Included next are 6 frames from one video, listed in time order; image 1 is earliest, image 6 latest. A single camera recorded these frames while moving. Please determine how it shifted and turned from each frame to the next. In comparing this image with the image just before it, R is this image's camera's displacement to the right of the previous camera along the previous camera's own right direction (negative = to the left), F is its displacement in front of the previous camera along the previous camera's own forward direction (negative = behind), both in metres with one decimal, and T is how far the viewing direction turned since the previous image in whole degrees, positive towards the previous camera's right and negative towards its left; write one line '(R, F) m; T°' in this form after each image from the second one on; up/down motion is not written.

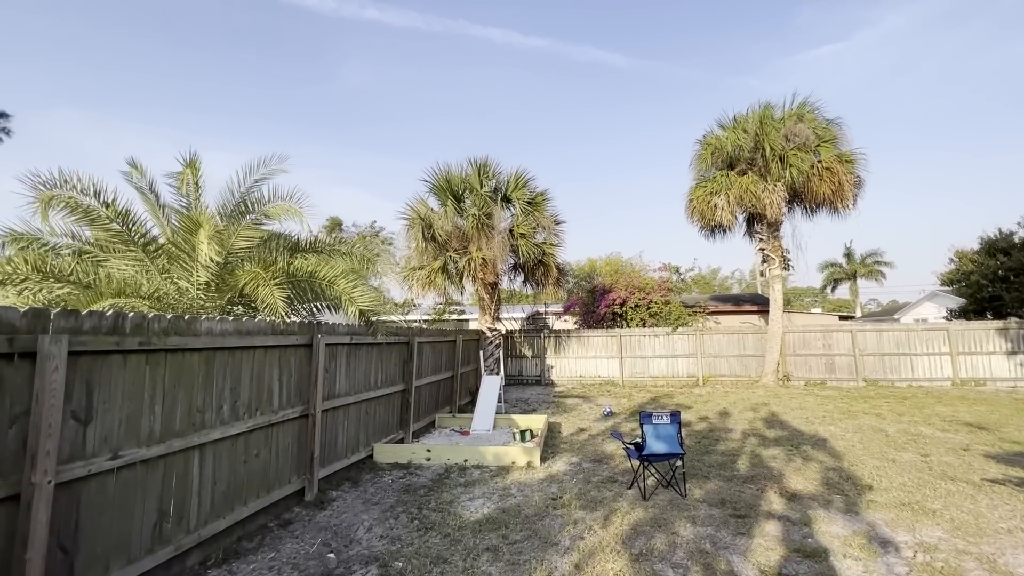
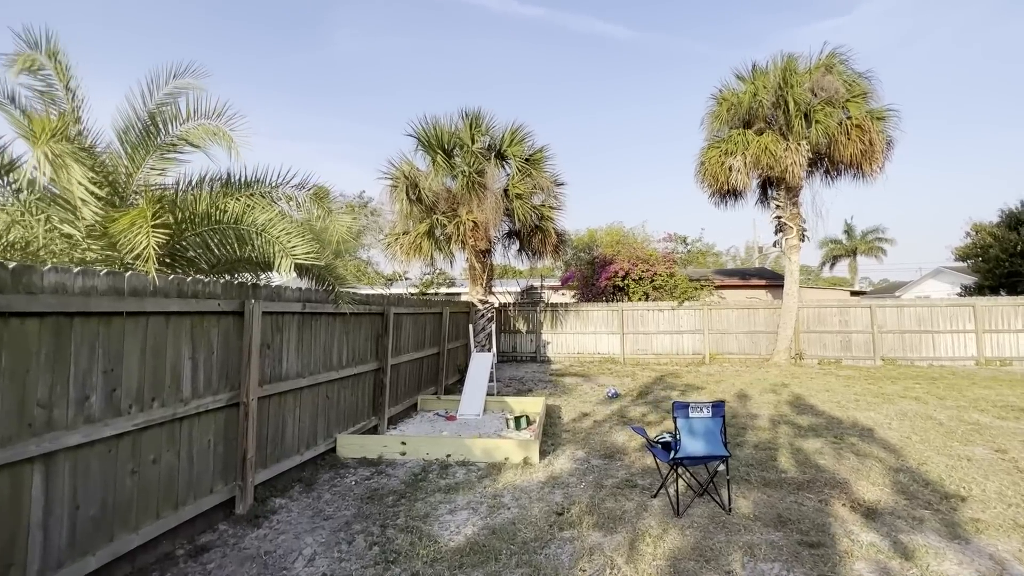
(0.0, +0.9) m; +1°
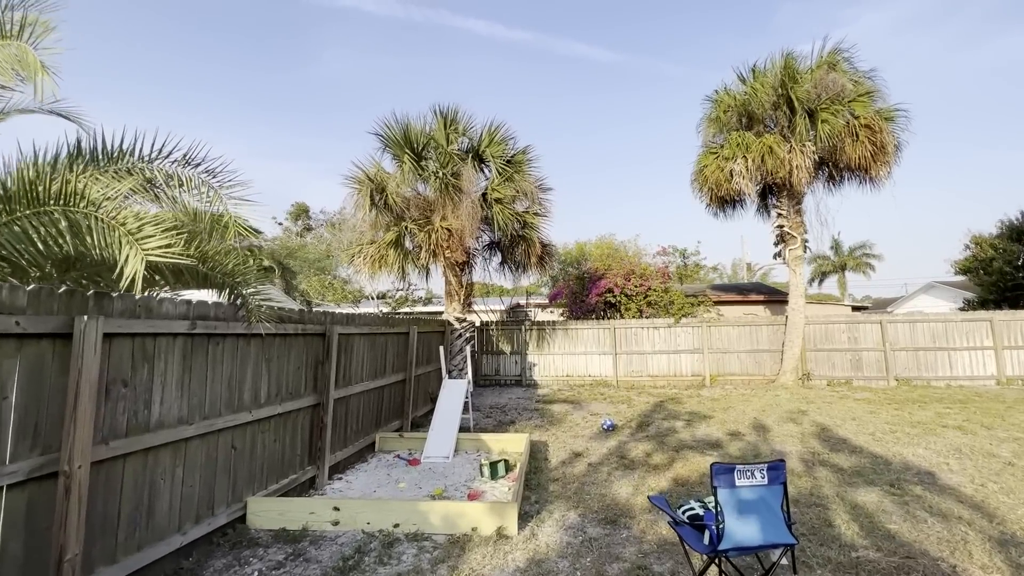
(+0.1, +0.9) m; +1°
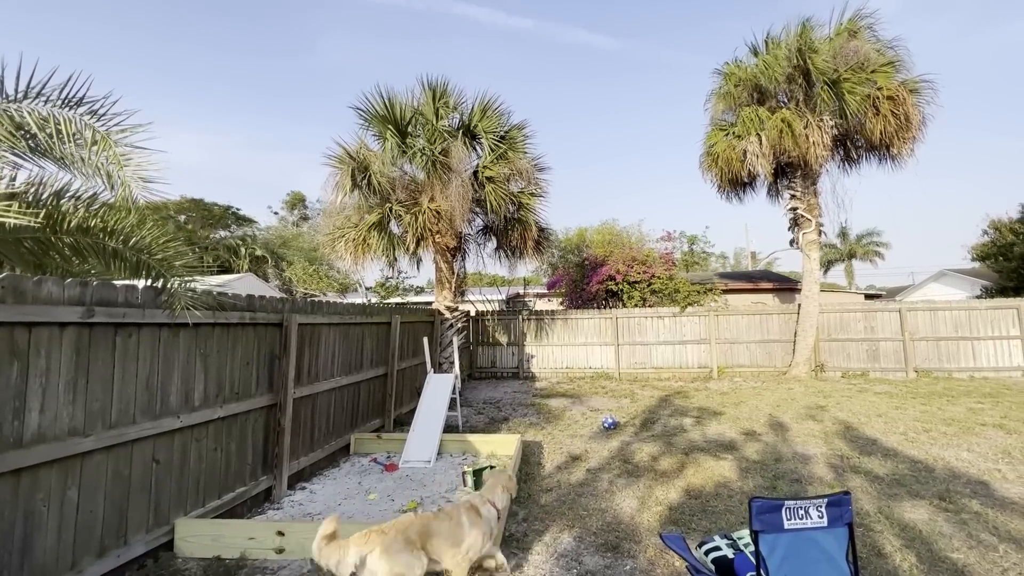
(+0.1, +0.5) m; 0°
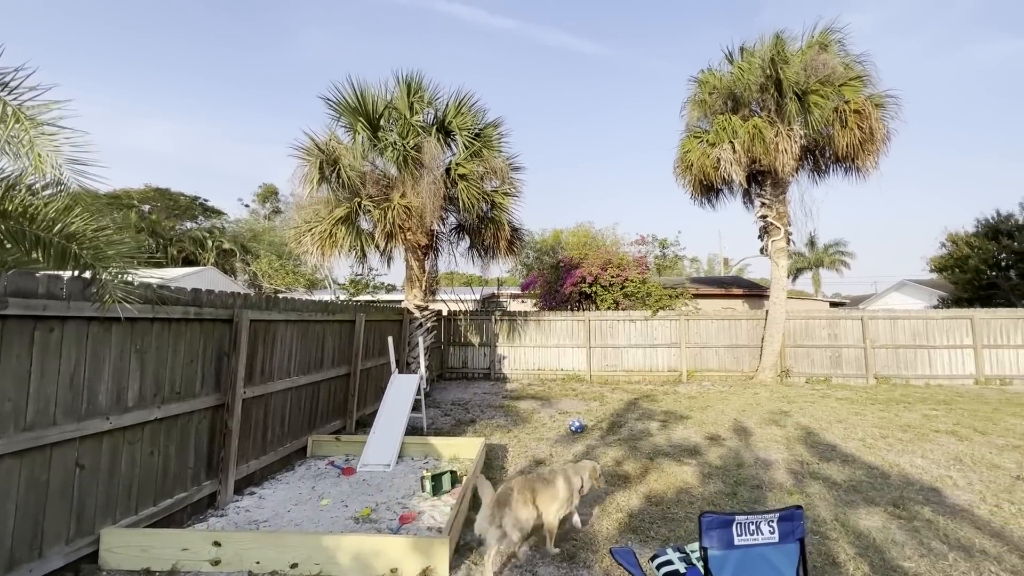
(+0.1, +0.1) m; +3°
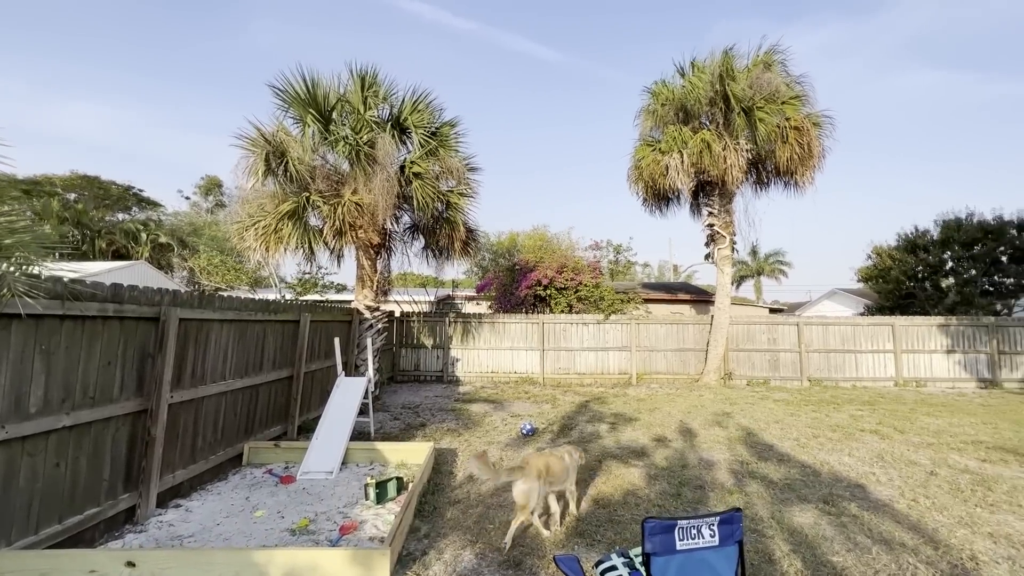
(0.0, 0.0) m; +5°
